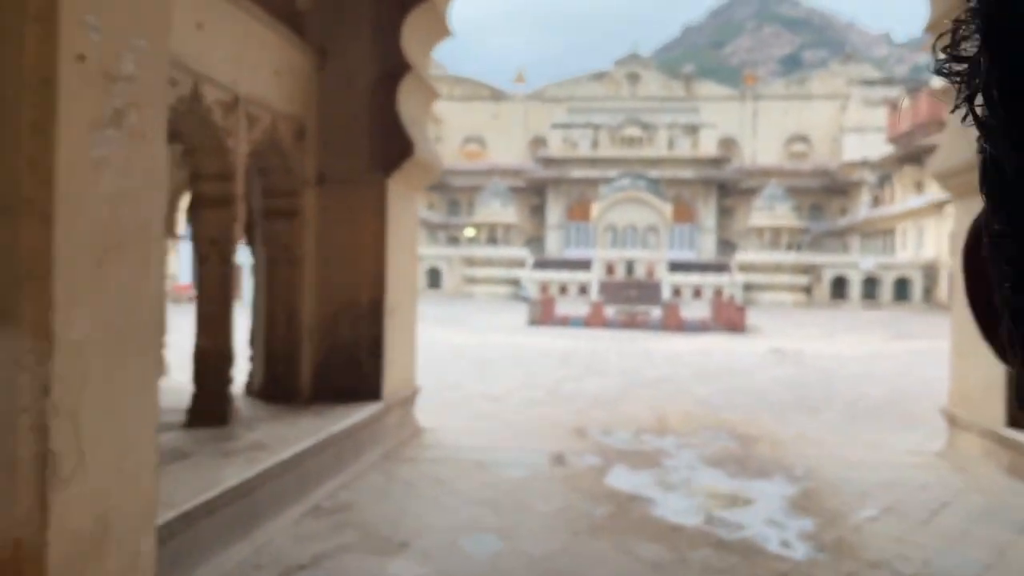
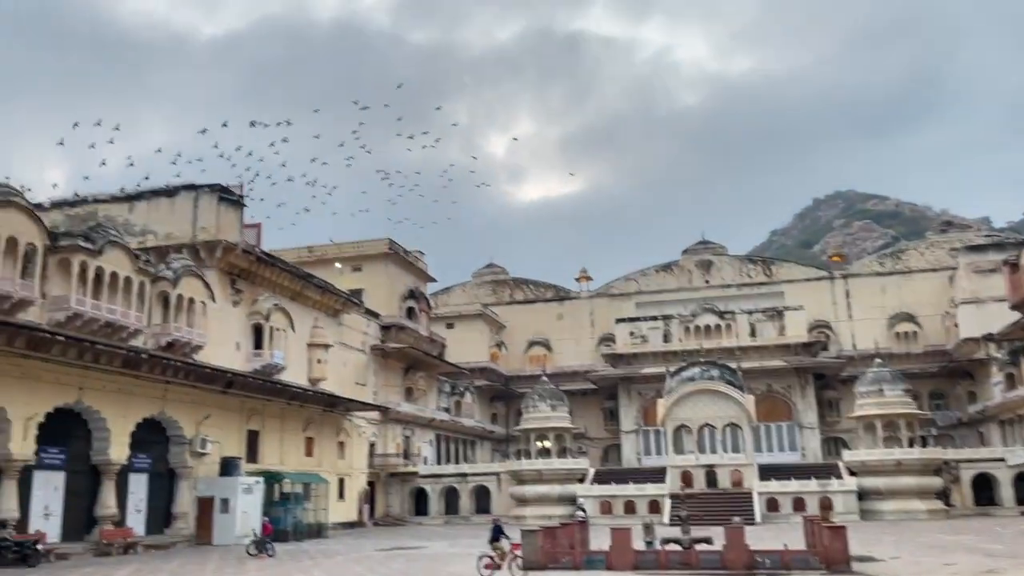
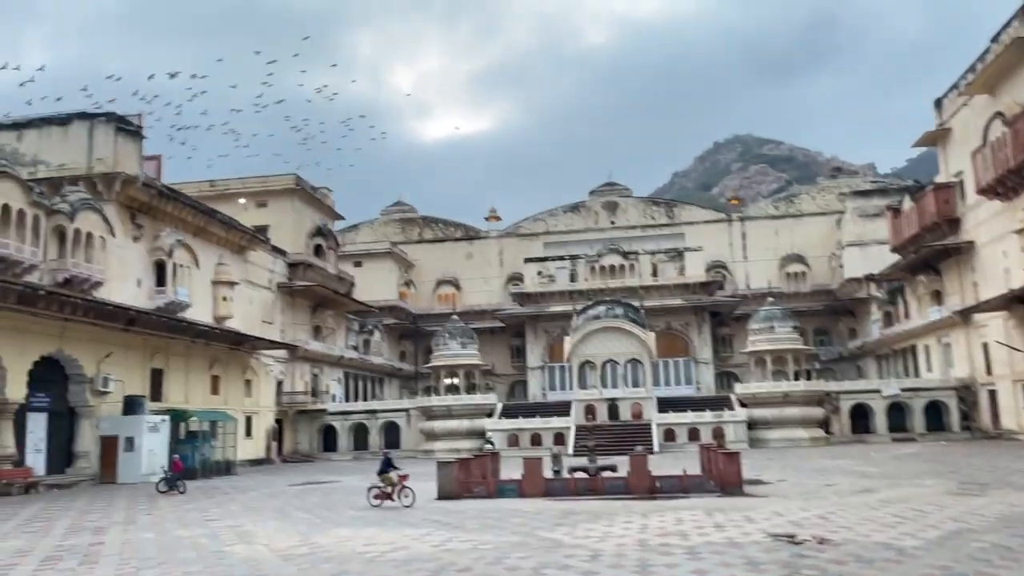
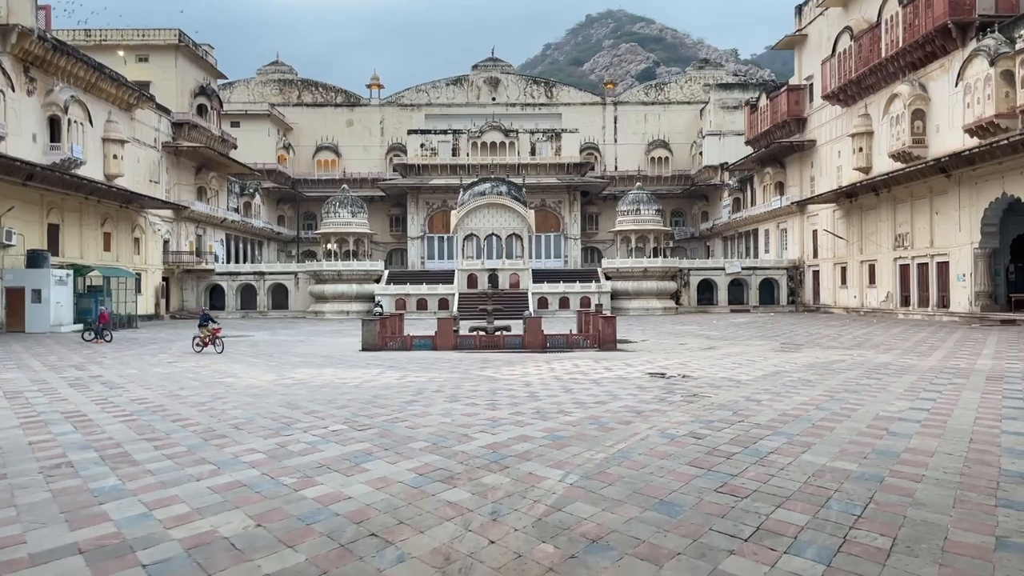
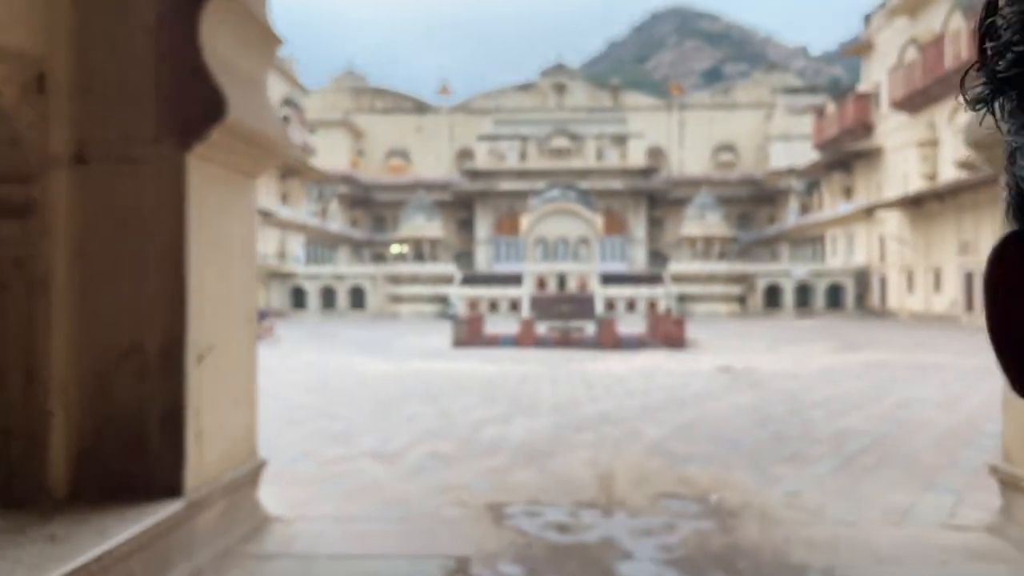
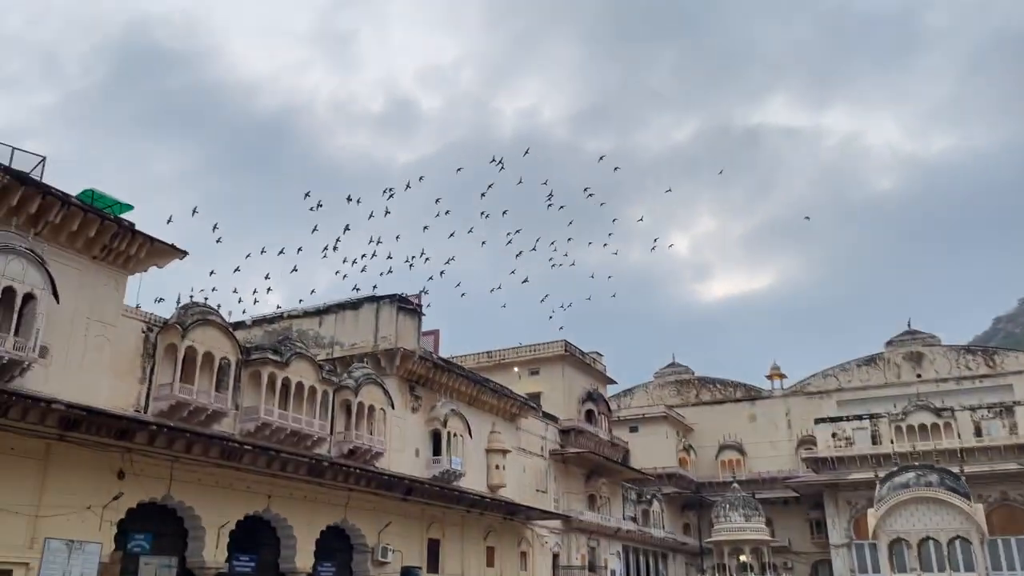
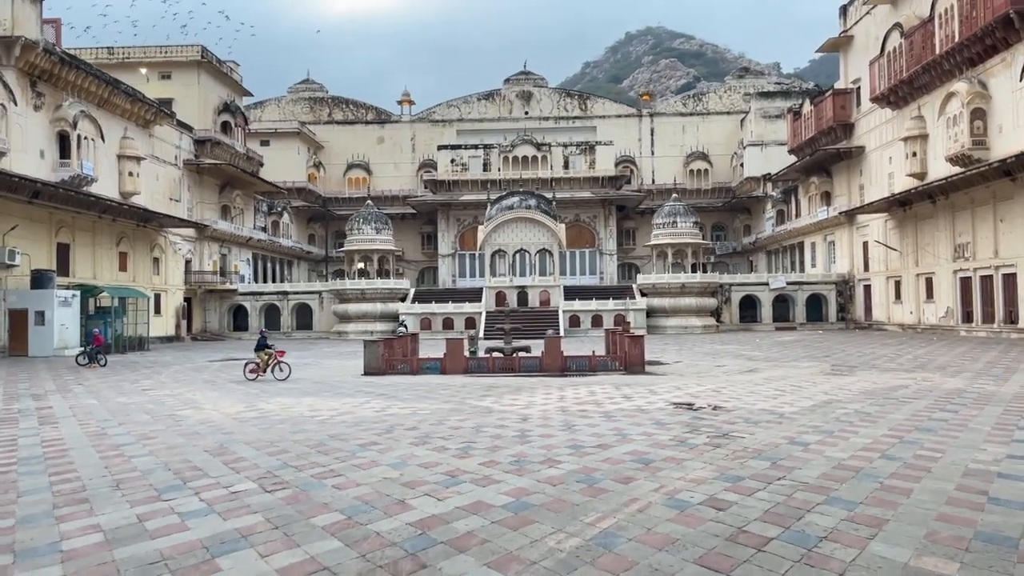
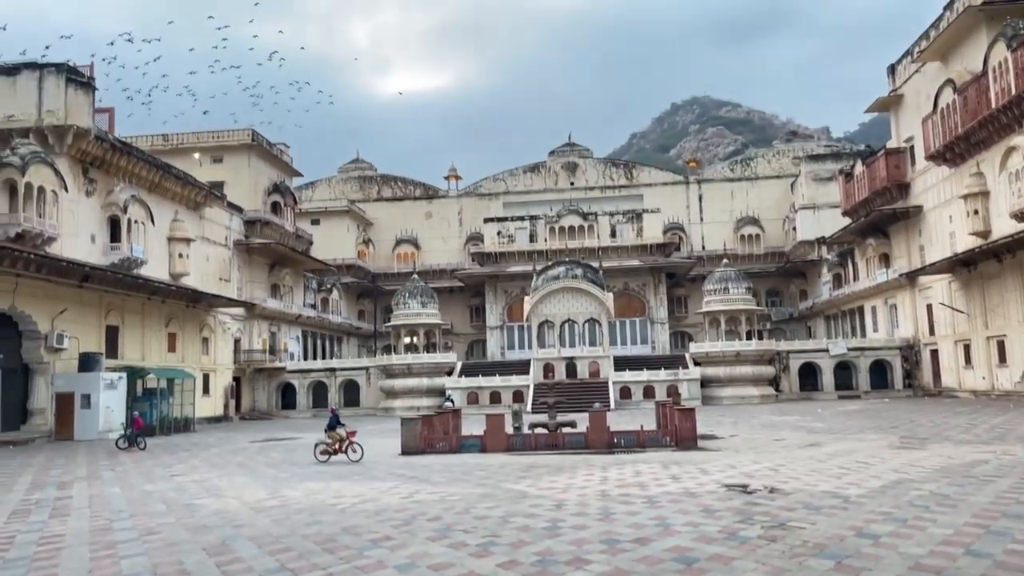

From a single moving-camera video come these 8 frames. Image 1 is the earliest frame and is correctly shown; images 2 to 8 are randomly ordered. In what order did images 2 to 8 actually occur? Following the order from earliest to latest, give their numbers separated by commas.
5, 4, 7, 8, 3, 2, 6
